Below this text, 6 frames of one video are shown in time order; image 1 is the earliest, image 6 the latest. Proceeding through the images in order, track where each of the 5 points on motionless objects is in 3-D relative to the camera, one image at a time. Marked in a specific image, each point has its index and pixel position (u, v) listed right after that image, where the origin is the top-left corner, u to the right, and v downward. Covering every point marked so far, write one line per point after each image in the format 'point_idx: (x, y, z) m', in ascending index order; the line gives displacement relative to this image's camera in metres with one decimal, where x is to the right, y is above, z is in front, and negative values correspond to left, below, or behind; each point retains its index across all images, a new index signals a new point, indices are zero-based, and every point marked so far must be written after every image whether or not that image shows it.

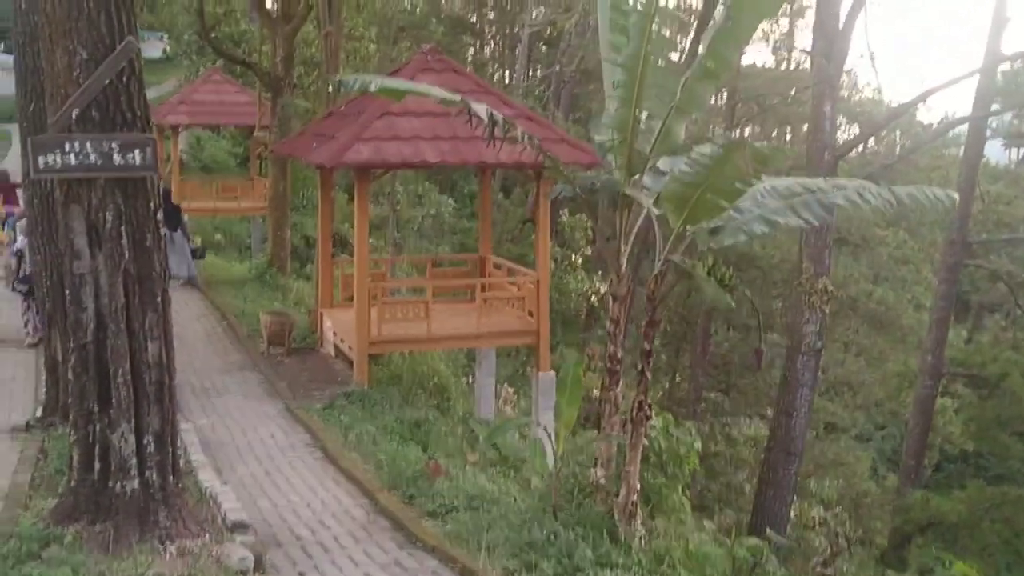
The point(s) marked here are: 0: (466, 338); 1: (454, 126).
0: (-0.6, -0.6, +12.3) m
1: (-0.7, +1.9, +11.7) m
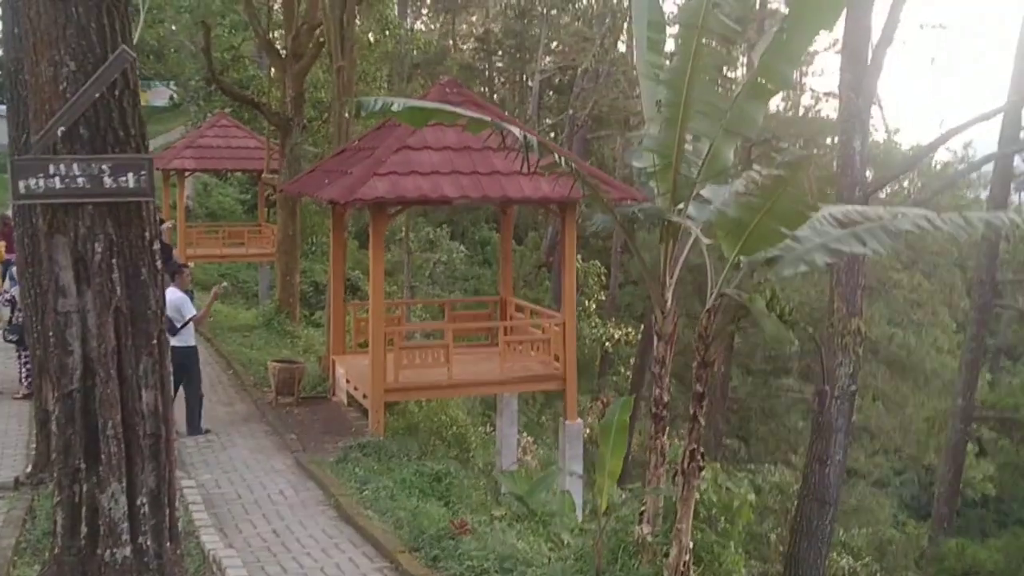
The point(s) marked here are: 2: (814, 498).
0: (-0.3, -1.1, +11.5) m
1: (-0.4, +1.4, +11.1) m
2: (+4.4, -3.0, +14.3) m
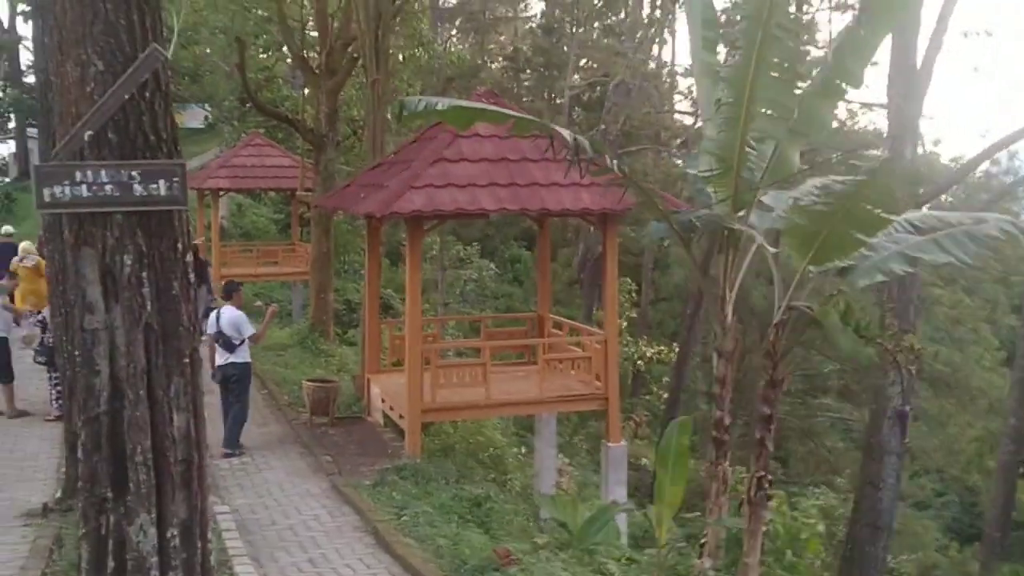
0: (+0.2, -1.3, +11.1) m
1: (0.0, +1.3, +10.8) m
2: (+5.0, -3.3, +13.7) m
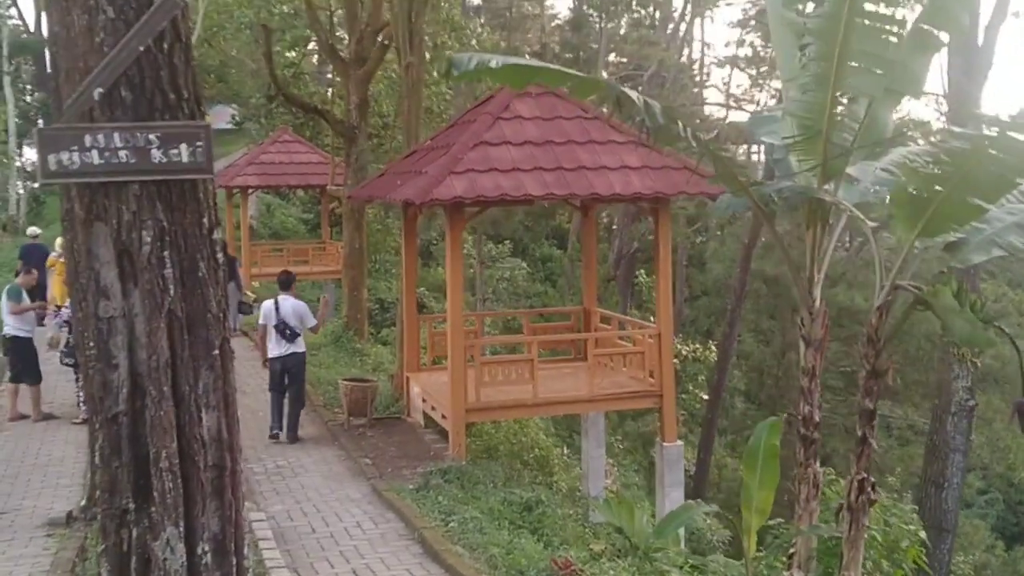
0: (+0.7, -1.2, +10.5) m
1: (+0.5, +1.4, +10.1) m
2: (+5.6, -3.1, +13.0) m
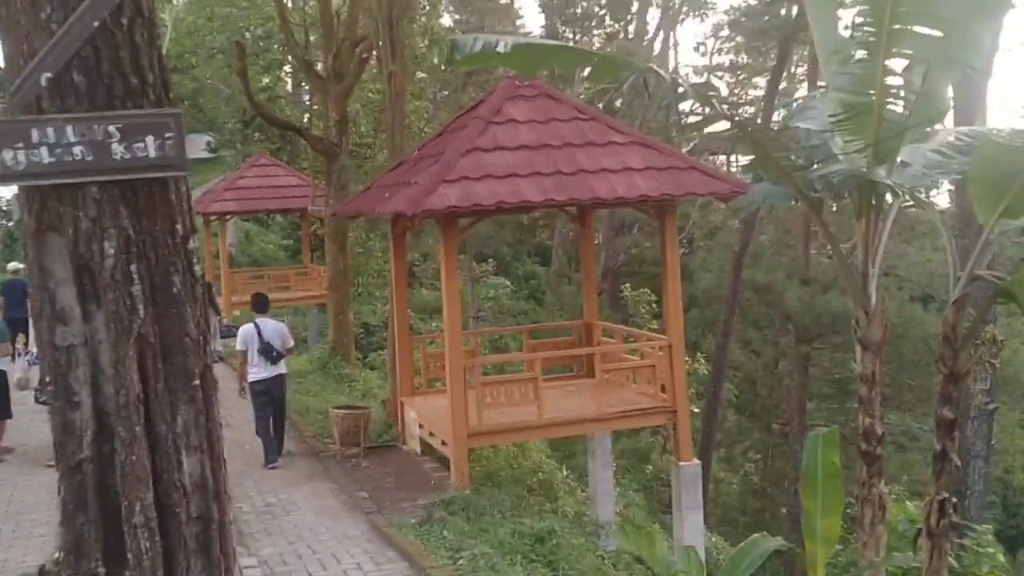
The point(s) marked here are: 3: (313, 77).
0: (+0.7, -1.3, +9.8) m
1: (+0.4, +1.2, +9.5) m
2: (+5.6, -3.1, +12.4) m
3: (-3.2, +3.4, +16.0) m
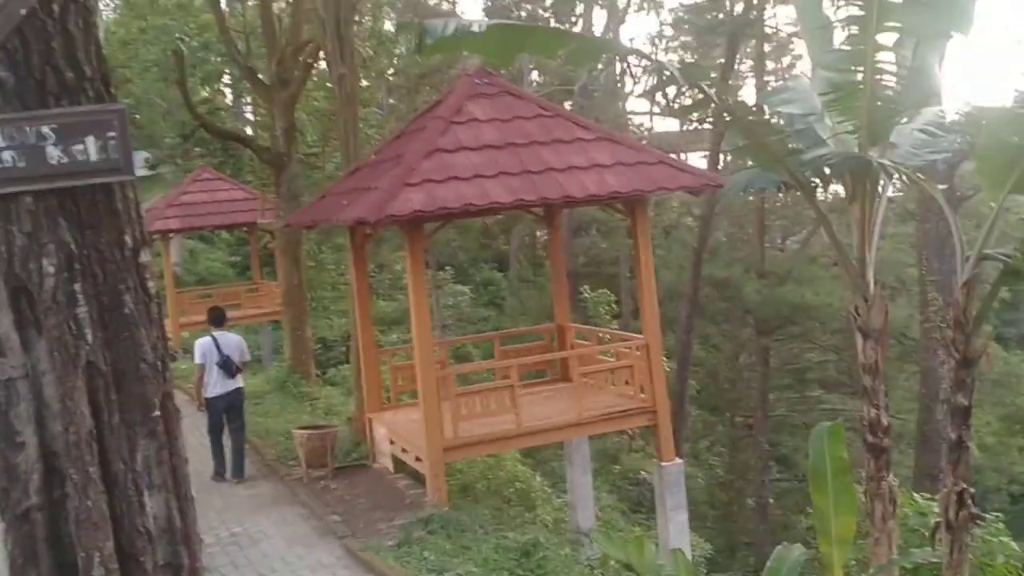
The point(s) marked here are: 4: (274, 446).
0: (+0.5, -1.3, +9.5) m
1: (+0.1, +1.2, +9.2) m
2: (+5.4, -2.9, +12.2) m
3: (-4.0, +3.2, +15.5) m
4: (-3.0, -2.0, +12.4) m
